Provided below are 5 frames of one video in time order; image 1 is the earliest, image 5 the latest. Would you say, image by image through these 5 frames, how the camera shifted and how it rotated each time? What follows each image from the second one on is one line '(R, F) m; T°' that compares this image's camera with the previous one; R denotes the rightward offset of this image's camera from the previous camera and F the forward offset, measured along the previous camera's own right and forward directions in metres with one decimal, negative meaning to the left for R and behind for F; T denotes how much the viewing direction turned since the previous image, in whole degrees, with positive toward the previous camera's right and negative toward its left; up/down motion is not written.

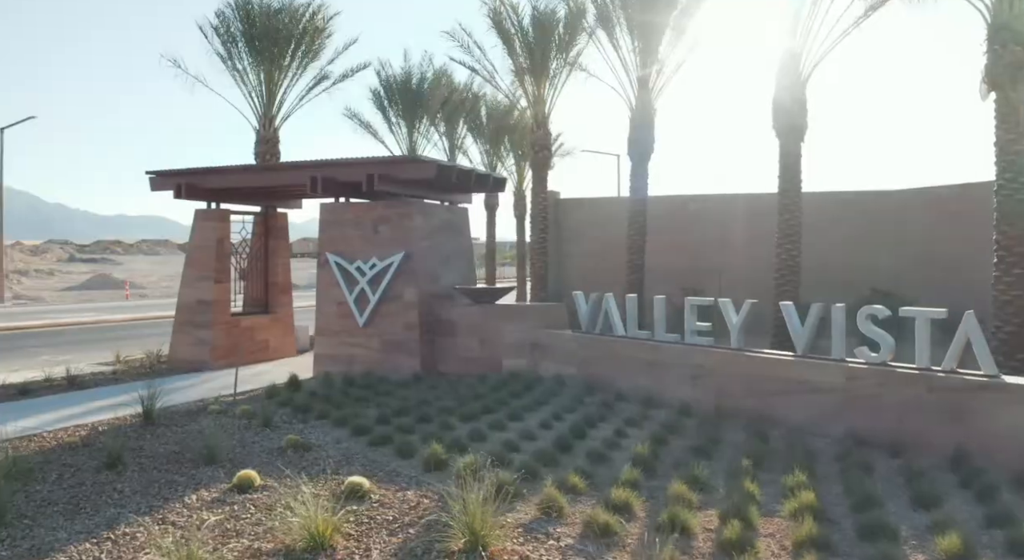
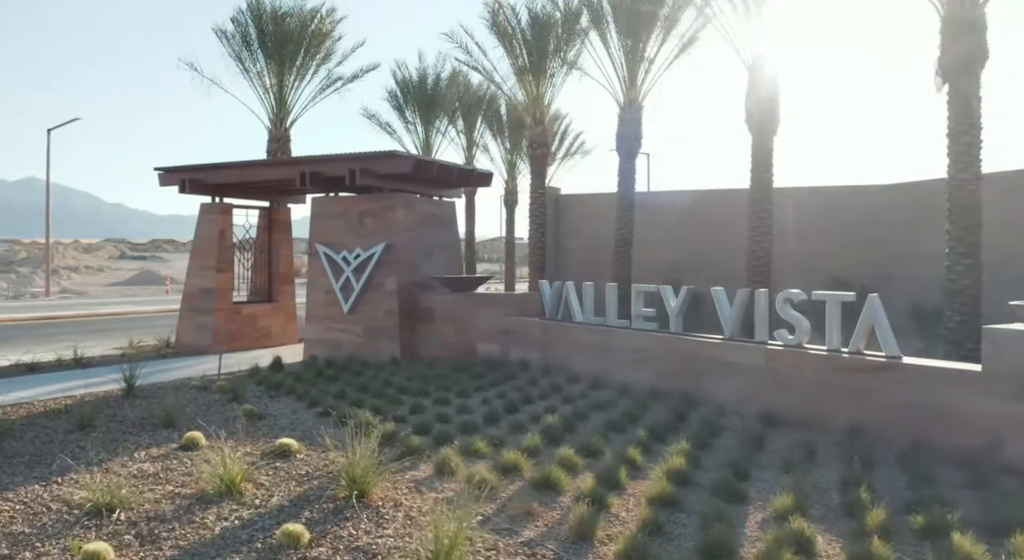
(+1.5, -0.5) m; -4°
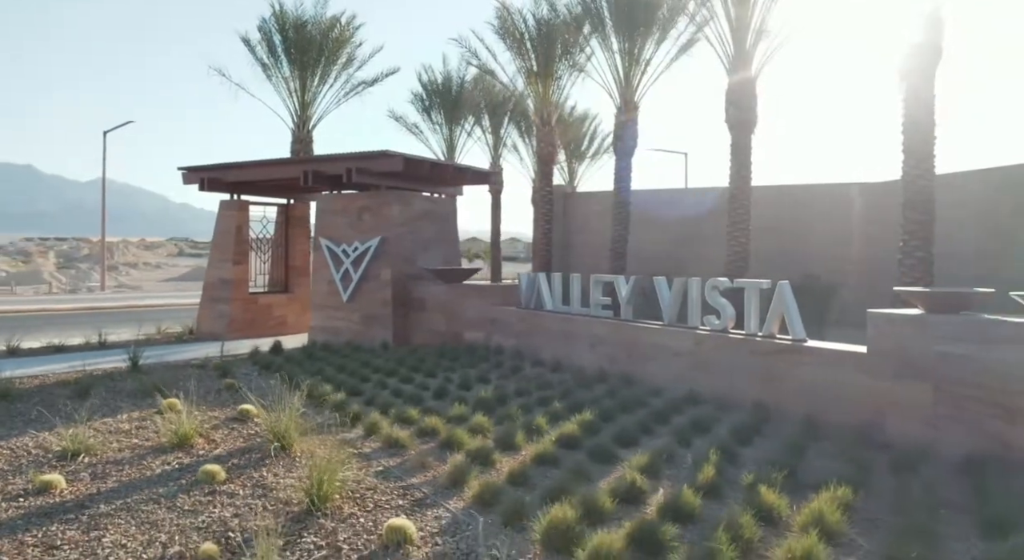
(+1.5, -0.6) m; -4°
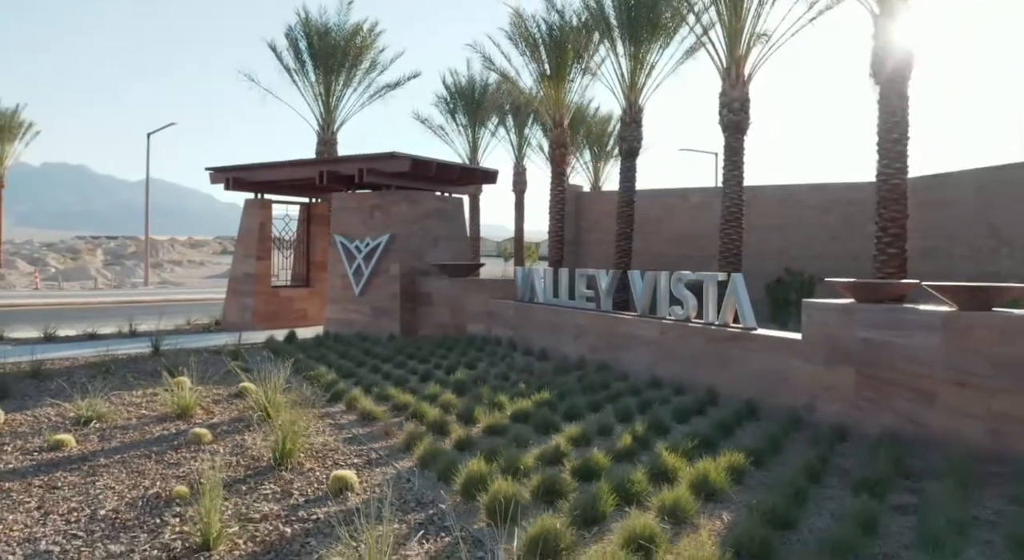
(+0.9, -0.6) m; -3°
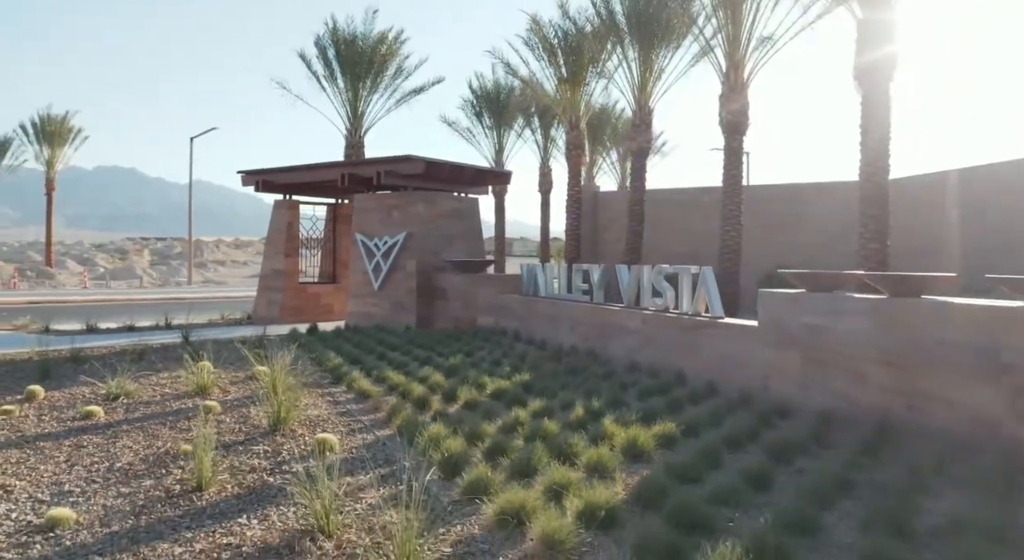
(+0.7, -0.7) m; -3°
